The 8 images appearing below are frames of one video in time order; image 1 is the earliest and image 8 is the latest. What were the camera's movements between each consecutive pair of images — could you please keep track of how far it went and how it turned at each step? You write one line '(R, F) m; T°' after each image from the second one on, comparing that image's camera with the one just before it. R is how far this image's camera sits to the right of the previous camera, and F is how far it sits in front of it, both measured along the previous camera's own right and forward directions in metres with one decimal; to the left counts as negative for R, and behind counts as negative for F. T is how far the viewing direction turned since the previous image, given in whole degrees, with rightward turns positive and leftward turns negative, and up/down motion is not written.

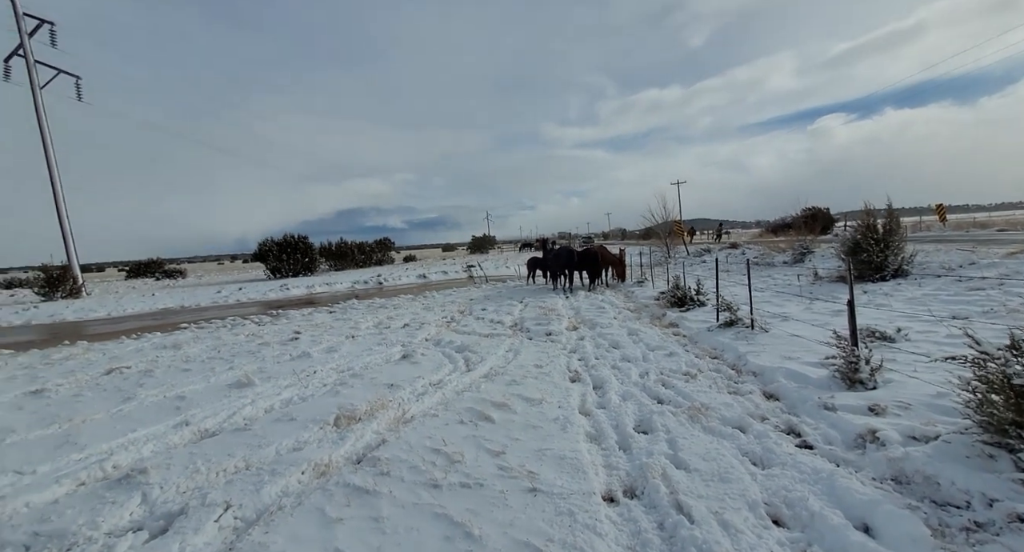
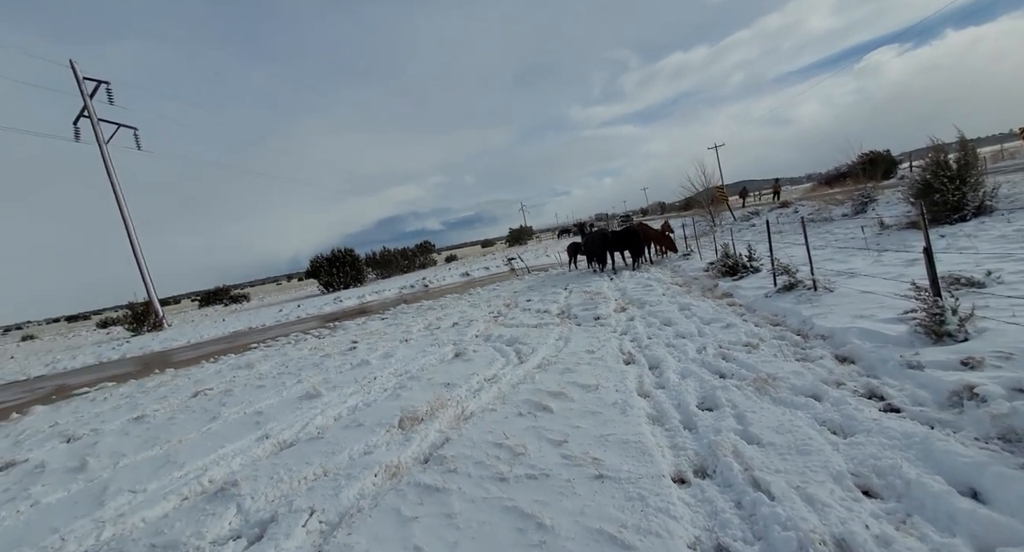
(0.0, 0.0) m; -6°
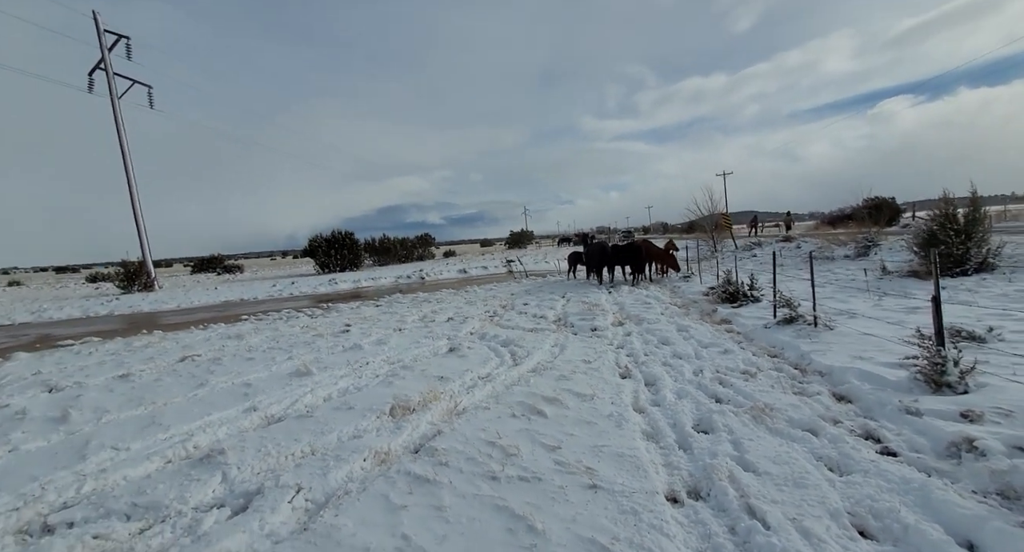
(-0.1, 0.0) m; 0°
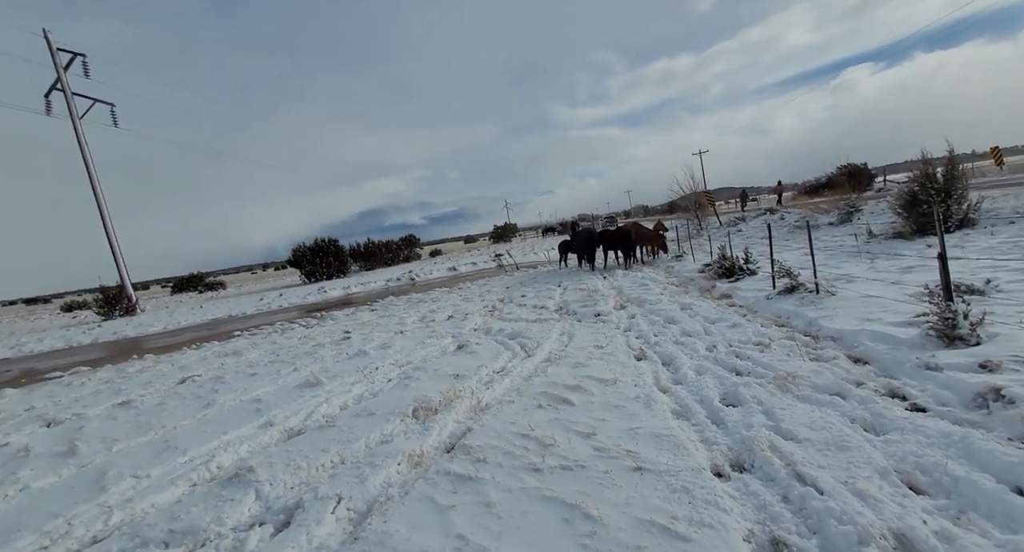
(-0.3, 0.0) m; +2°
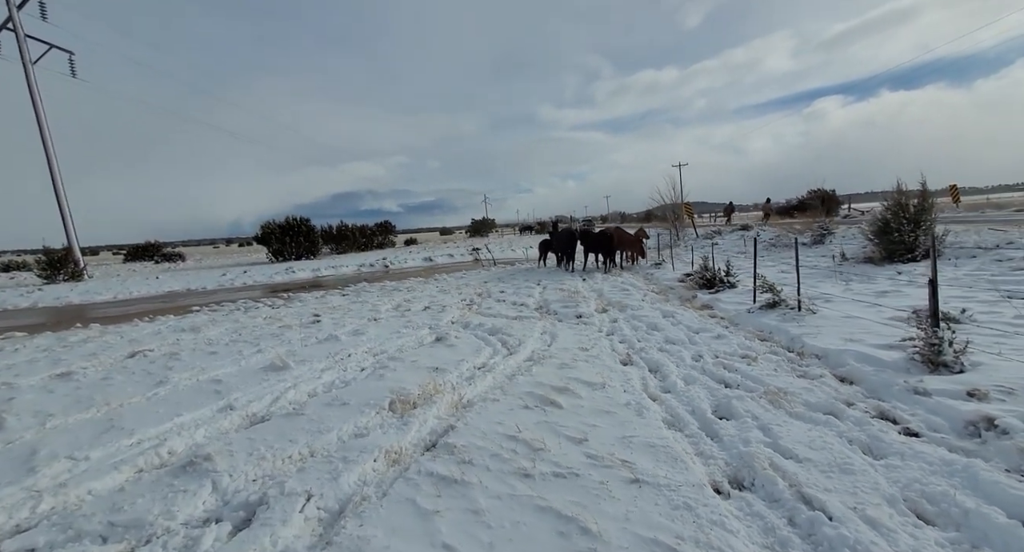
(-0.2, +0.2) m; +3°
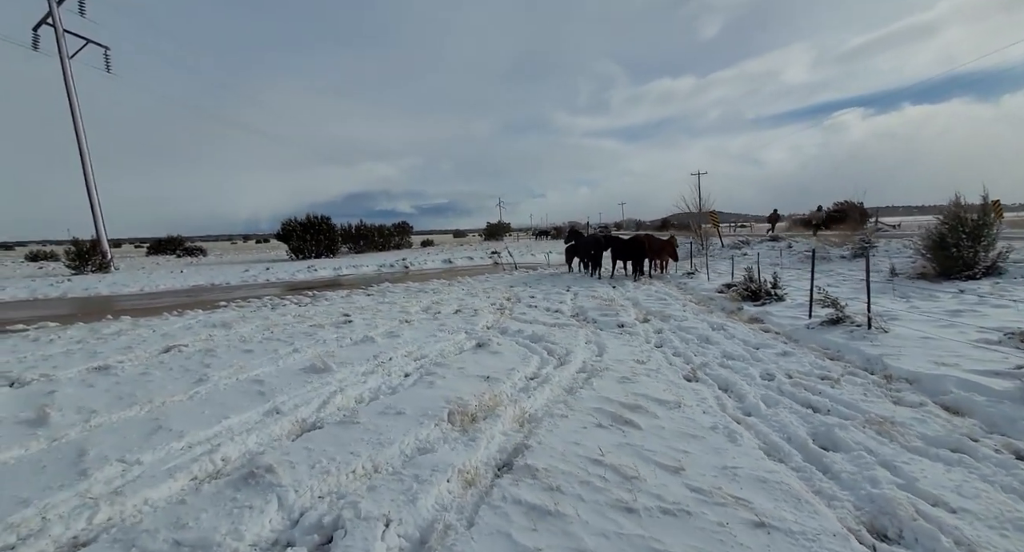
(-0.5, +0.3) m; -2°
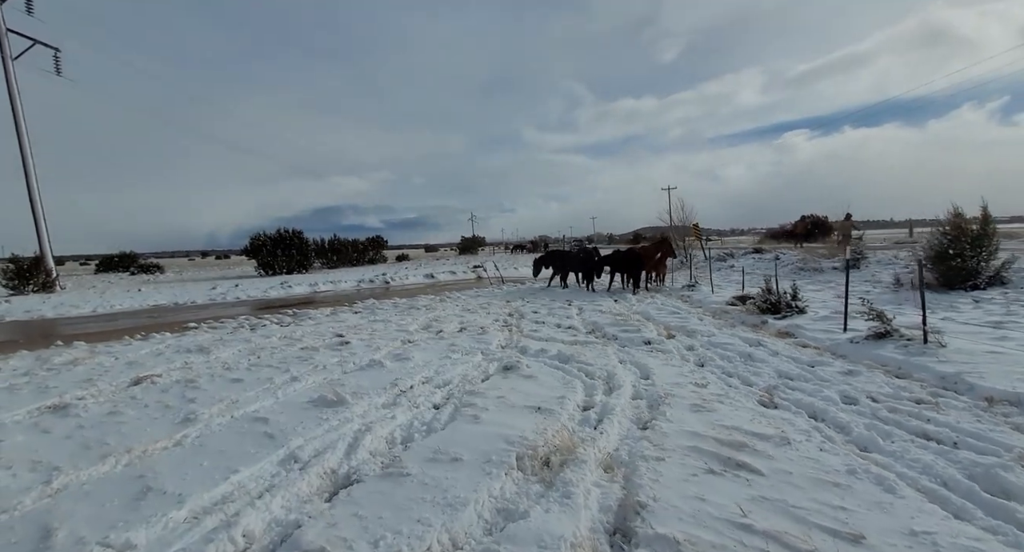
(-0.8, +0.6) m; +3°
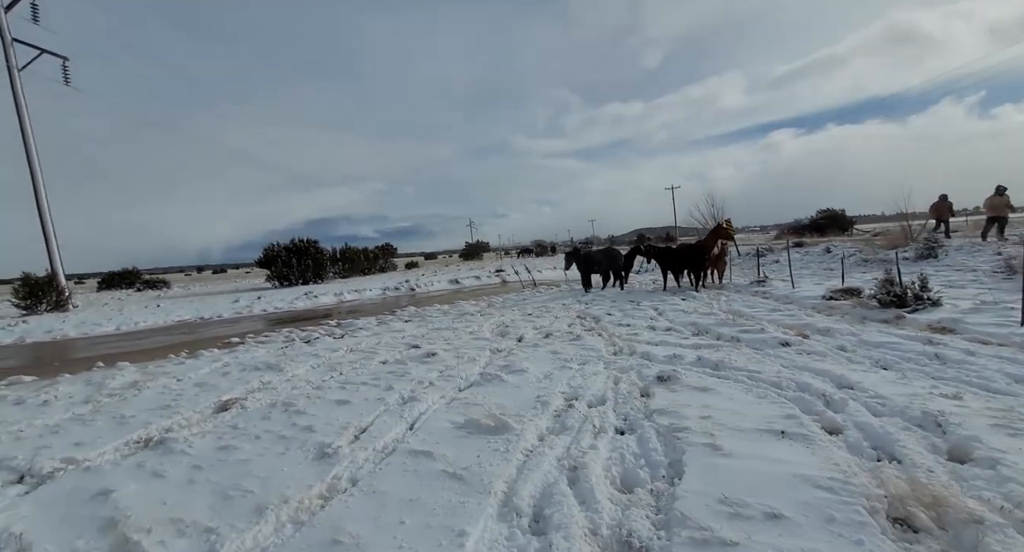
(-1.8, +0.9) m; 0°
